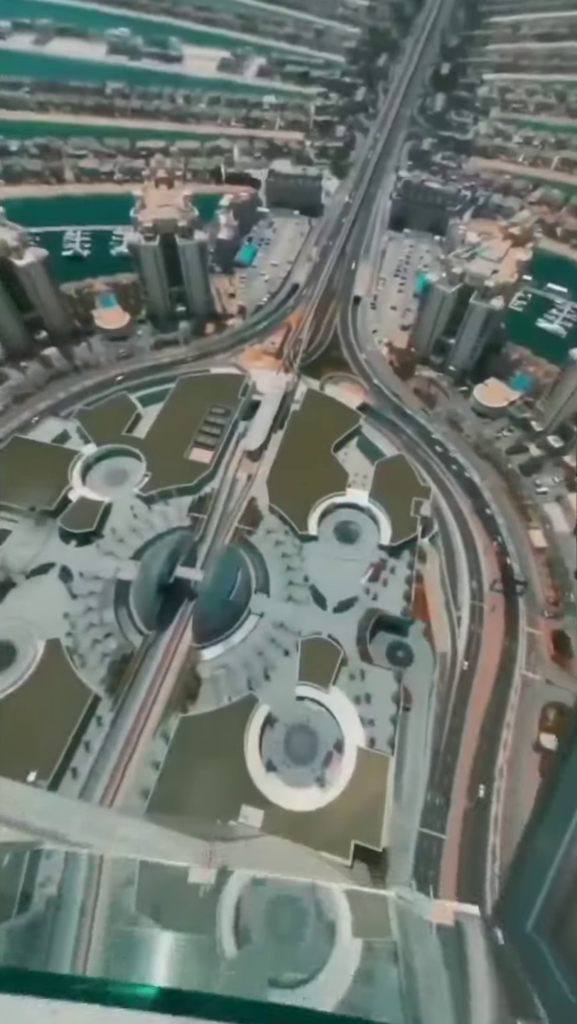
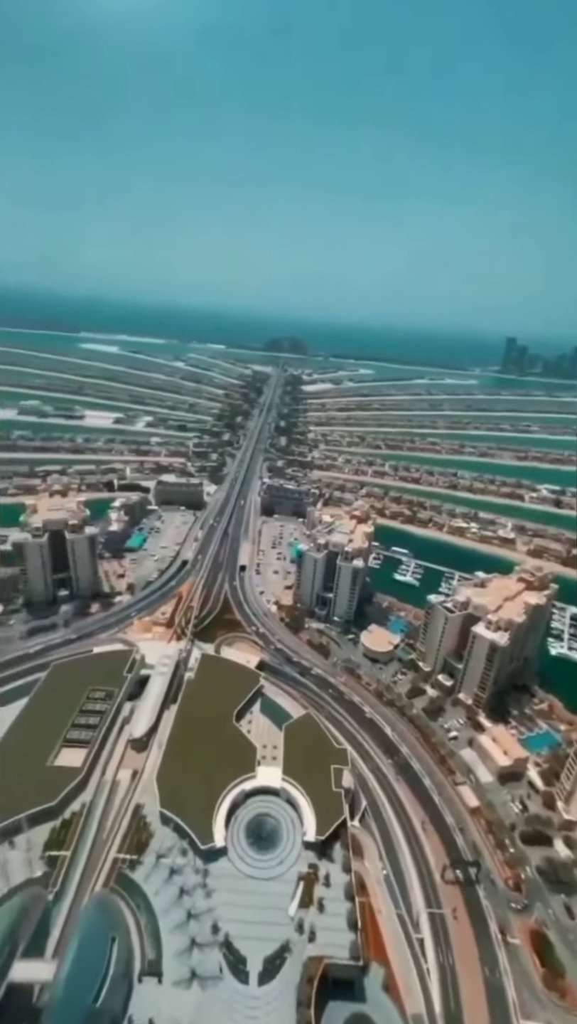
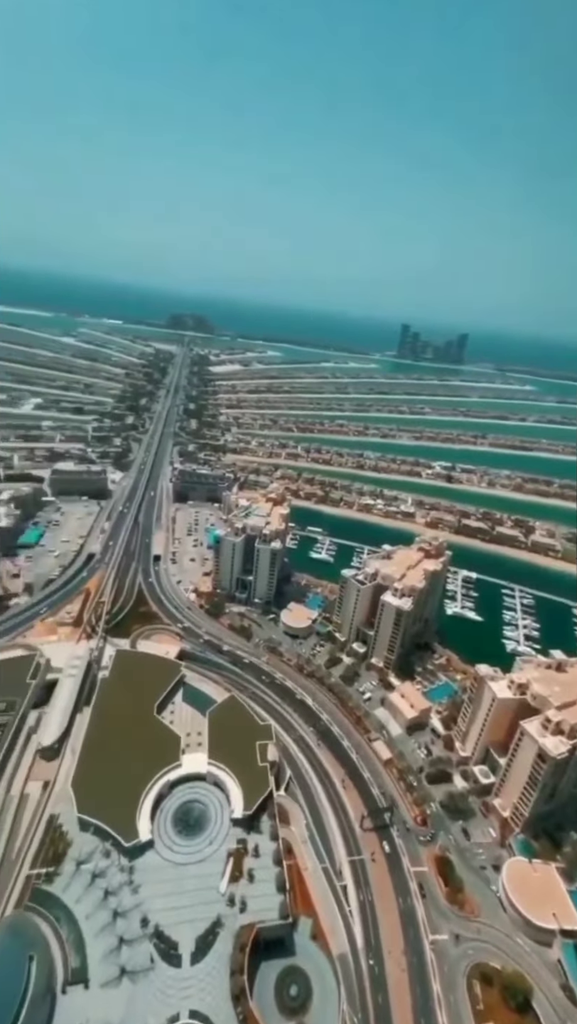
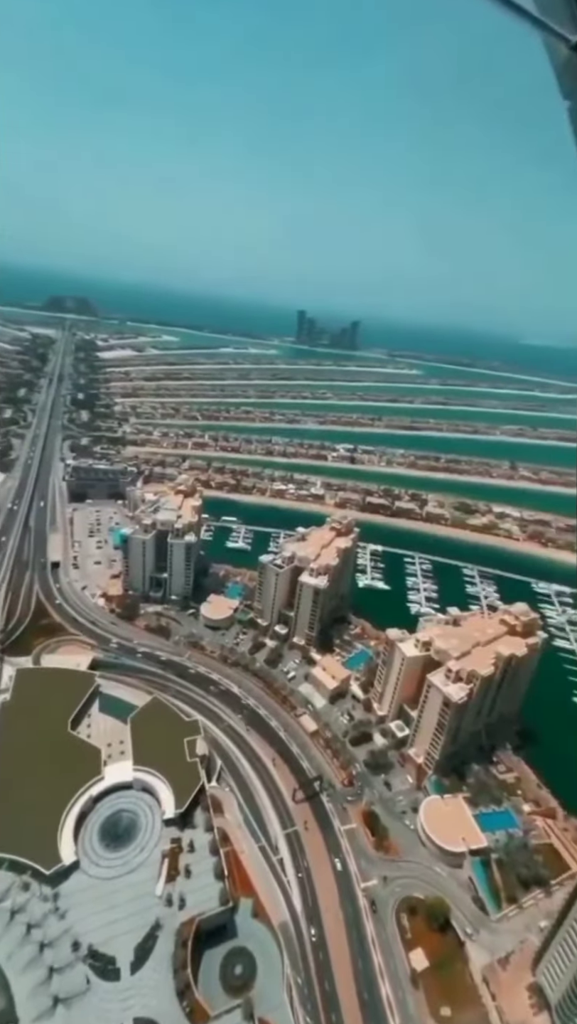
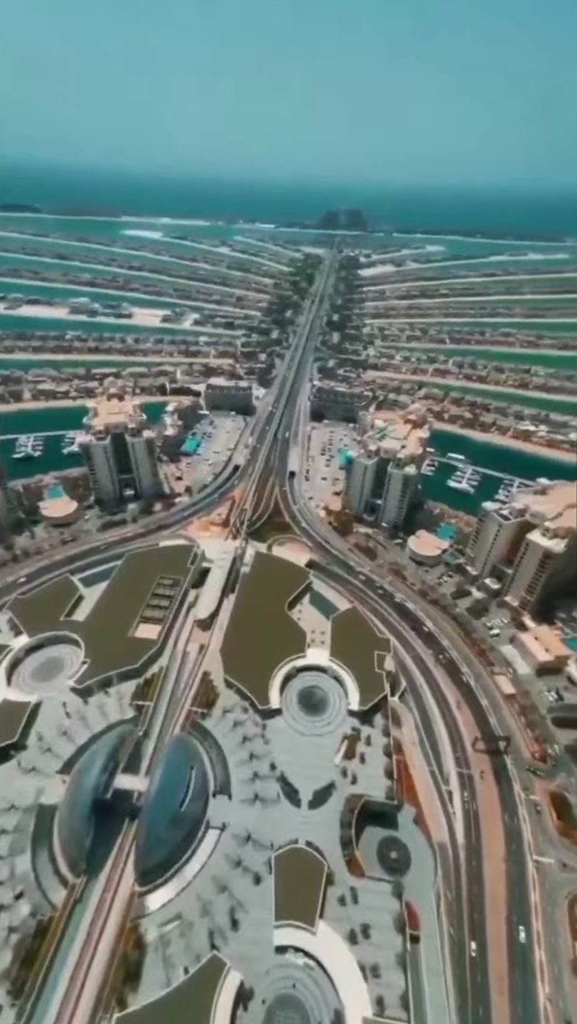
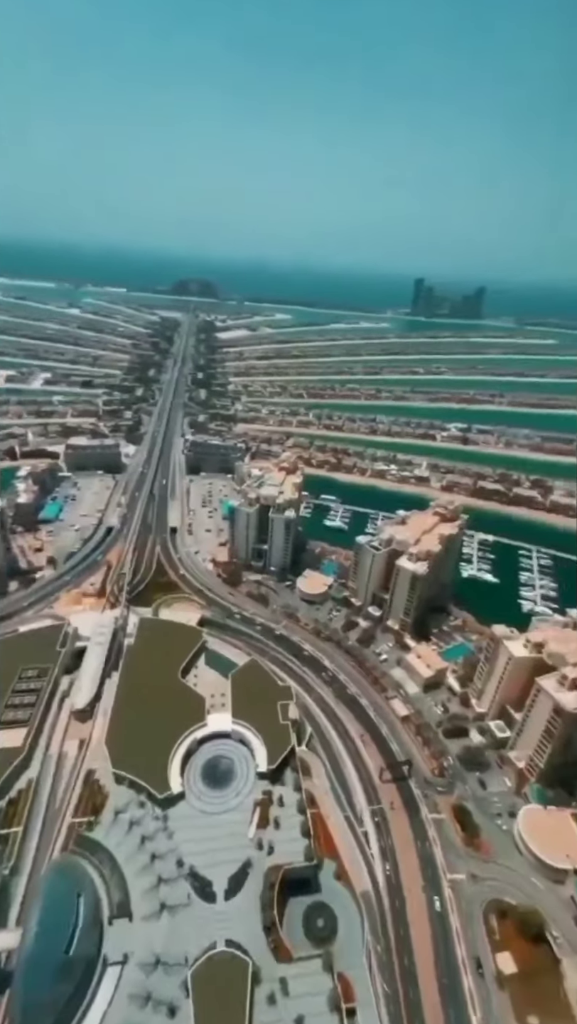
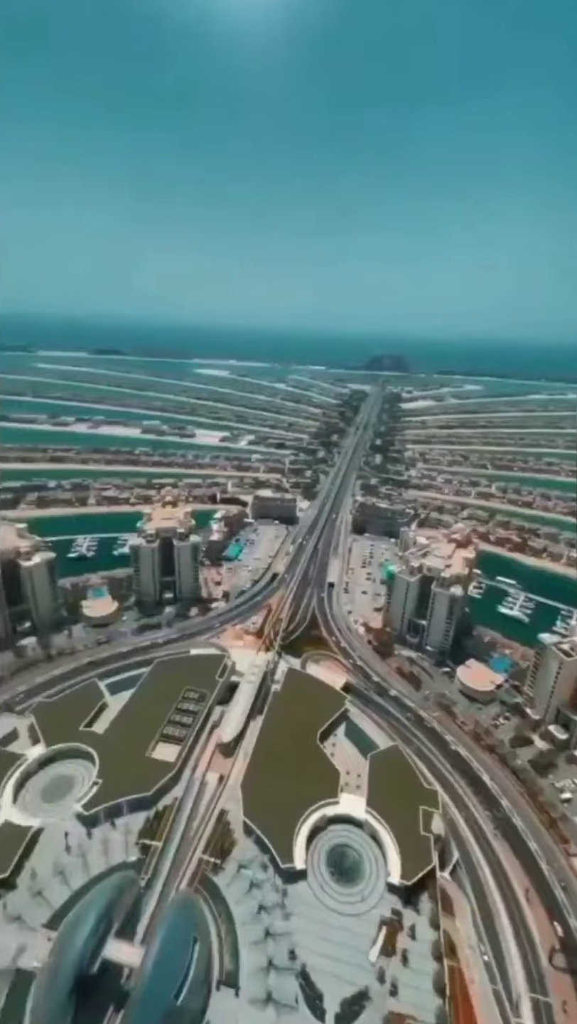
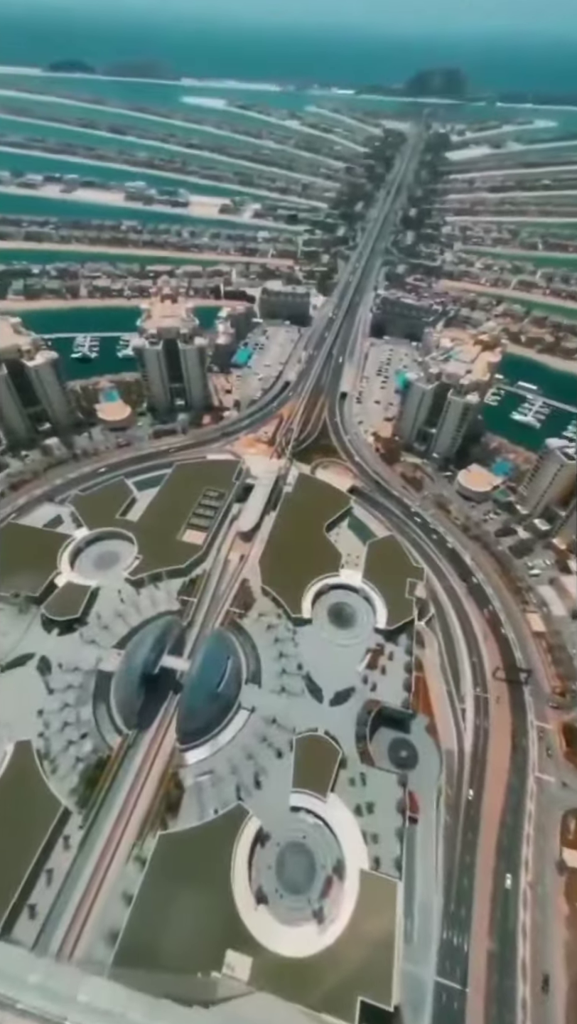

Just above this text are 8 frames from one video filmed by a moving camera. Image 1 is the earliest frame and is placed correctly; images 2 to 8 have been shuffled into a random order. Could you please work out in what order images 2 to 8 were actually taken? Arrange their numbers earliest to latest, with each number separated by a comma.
8, 5, 6, 4, 3, 2, 7
